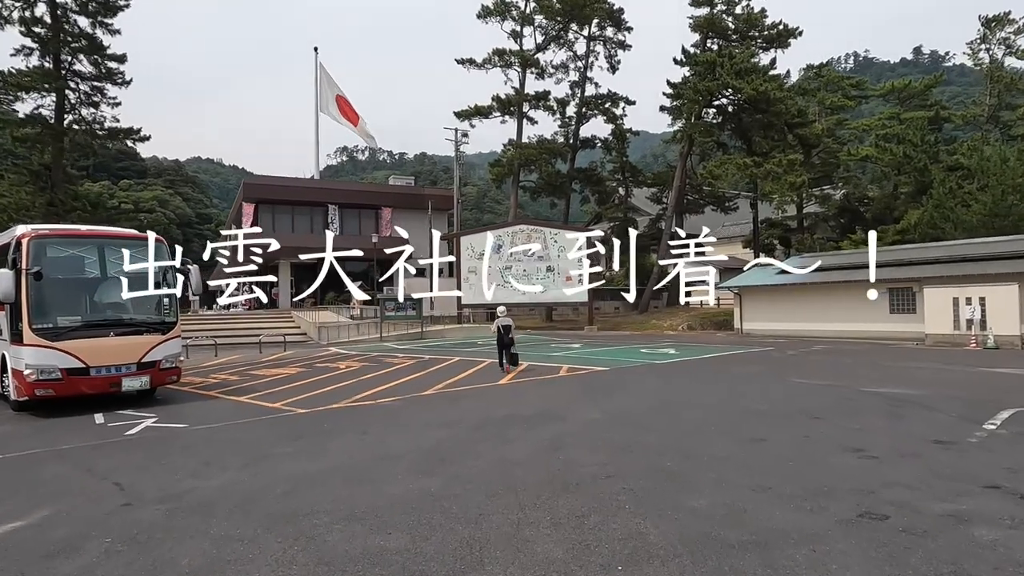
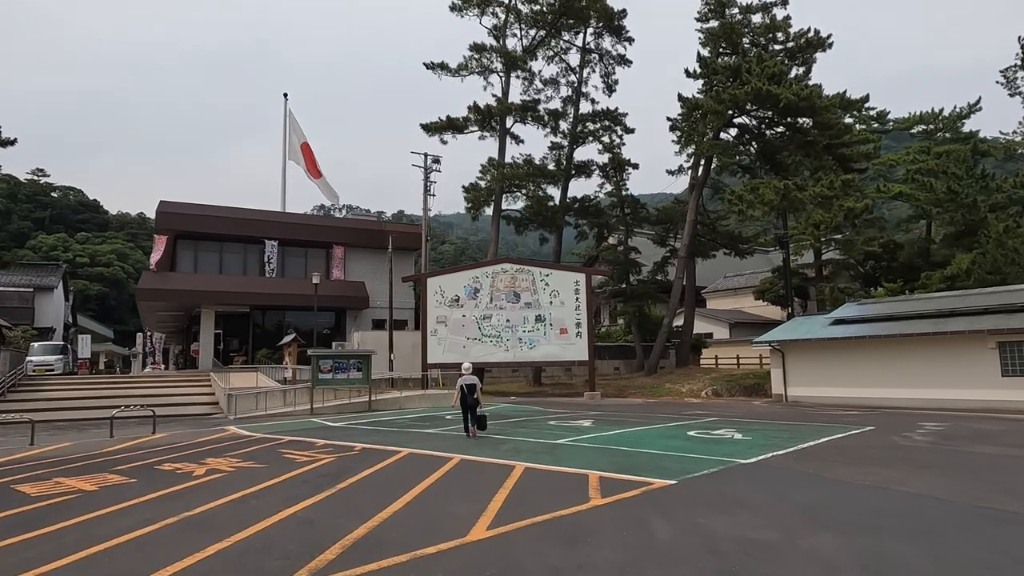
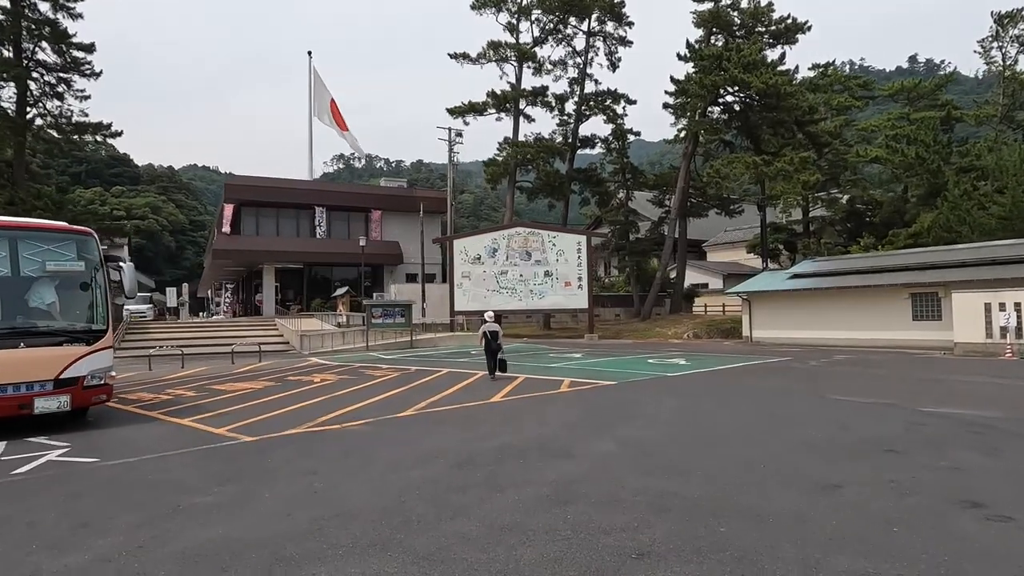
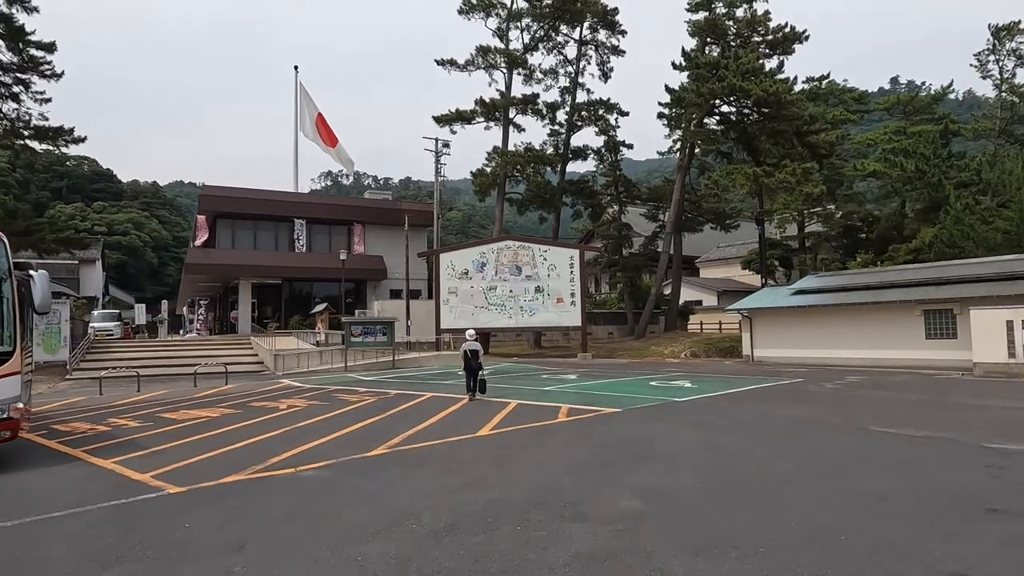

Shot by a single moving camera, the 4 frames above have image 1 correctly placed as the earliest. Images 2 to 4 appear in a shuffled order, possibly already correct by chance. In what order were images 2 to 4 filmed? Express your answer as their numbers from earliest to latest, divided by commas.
3, 4, 2
